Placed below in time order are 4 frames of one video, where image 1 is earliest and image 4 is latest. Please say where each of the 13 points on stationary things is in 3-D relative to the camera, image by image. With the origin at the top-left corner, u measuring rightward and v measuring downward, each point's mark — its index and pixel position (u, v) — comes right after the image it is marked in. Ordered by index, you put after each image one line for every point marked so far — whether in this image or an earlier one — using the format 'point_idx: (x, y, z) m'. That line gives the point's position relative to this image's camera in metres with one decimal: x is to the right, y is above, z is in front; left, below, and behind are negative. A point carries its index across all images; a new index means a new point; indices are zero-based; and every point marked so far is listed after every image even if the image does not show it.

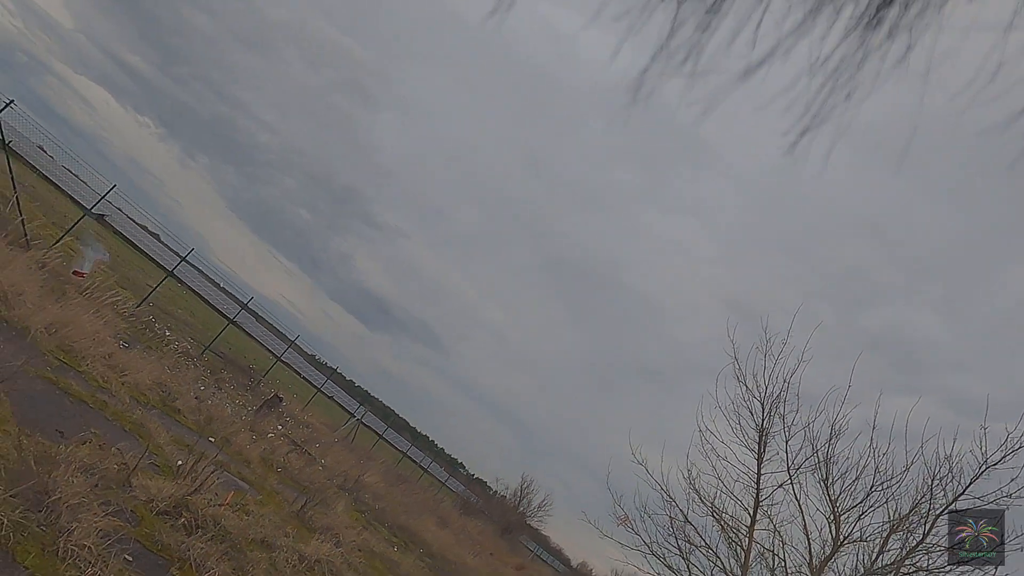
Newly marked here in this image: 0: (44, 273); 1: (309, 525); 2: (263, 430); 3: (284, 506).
0: (-5.9, +0.1, +8.4) m
1: (-2.2, -2.5, +7.0) m
2: (-3.9, -2.2, +10.4) m
3: (-2.4, -2.3, +7.0) m
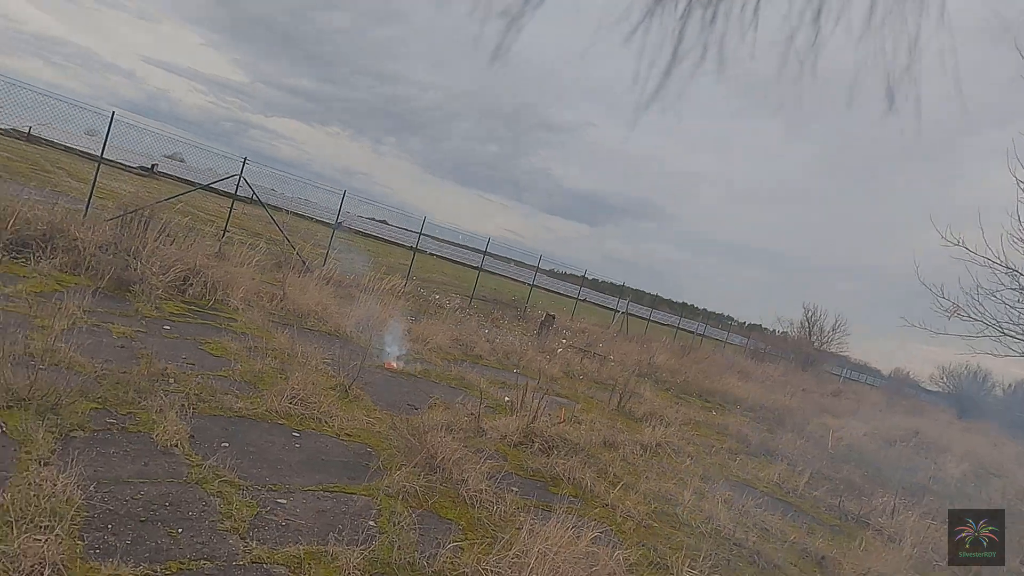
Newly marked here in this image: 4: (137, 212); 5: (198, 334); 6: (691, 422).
0: (-2.6, 0.0, +9.6) m
1: (+1.3, -1.4, +7.3) m
2: (+0.7, -1.0, +11.1) m
3: (+1.0, -1.3, +7.4) m
4: (-4.2, +0.9, +7.5) m
5: (-2.5, -0.4, +5.2) m
6: (+2.2, -1.6, +8.1) m
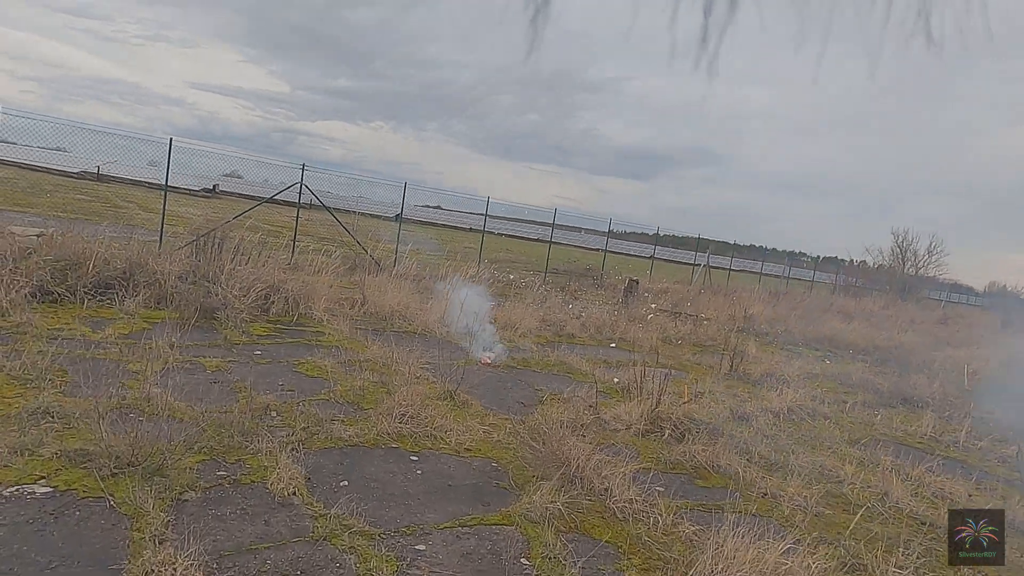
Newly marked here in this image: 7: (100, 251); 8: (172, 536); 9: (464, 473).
0: (-1.5, +0.1, +9.4) m
1: (+2.4, -0.9, +6.7) m
2: (+2.0, -0.4, +10.5) m
3: (+2.1, -0.9, +6.8) m
4: (-3.4, +0.6, +7.4) m
5: (-1.7, -0.5, +5.0) m
6: (+3.4, -1.0, +7.4) m
7: (-3.7, +0.3, +5.9) m
8: (-1.1, -0.8, +2.1) m
9: (-0.2, -0.9, +3.1) m
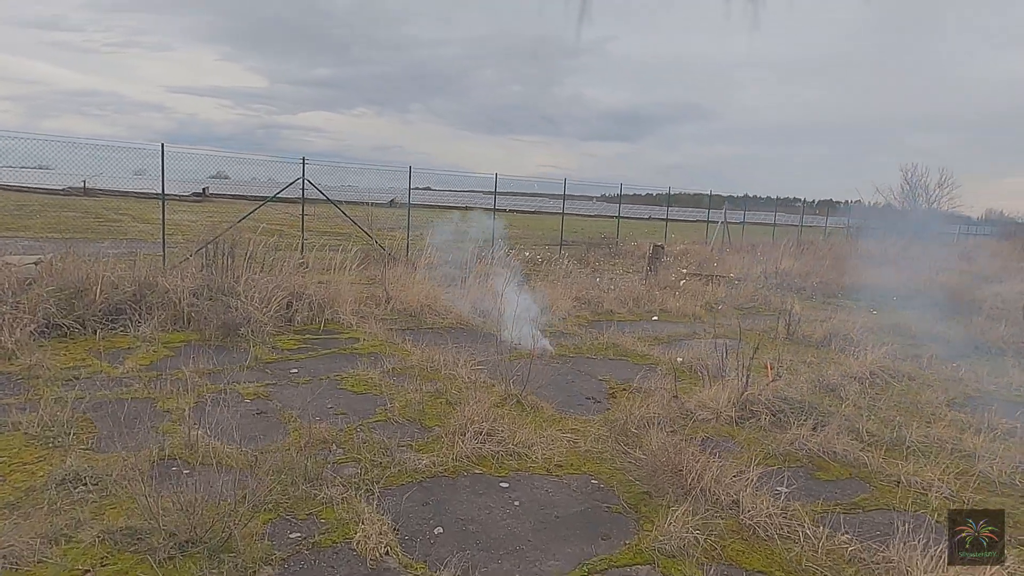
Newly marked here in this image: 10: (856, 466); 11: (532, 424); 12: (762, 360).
0: (-1.1, +0.2, +8.9) m
1: (+2.9, -0.5, +6.3) m
2: (+2.4, +0.1, +10.1) m
3: (+2.5, -0.5, +6.4) m
4: (-3.1, +0.5, +6.9) m
5: (-1.3, -0.6, +4.5) m
6: (+3.8, -0.5, +7.0) m
7: (-3.3, +0.1, +5.4) m
8: (-0.7, -0.9, +1.7) m
9: (+0.2, -0.9, +2.7) m
10: (+1.7, -0.9, +3.2) m
11: (+0.1, -0.7, +3.5) m
12: (+2.0, -0.6, +5.2) m
